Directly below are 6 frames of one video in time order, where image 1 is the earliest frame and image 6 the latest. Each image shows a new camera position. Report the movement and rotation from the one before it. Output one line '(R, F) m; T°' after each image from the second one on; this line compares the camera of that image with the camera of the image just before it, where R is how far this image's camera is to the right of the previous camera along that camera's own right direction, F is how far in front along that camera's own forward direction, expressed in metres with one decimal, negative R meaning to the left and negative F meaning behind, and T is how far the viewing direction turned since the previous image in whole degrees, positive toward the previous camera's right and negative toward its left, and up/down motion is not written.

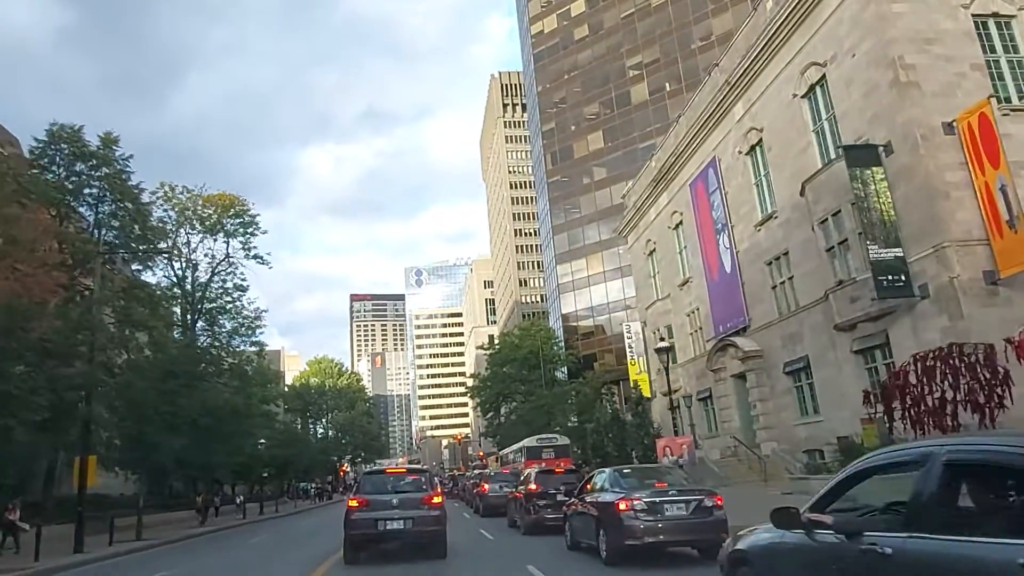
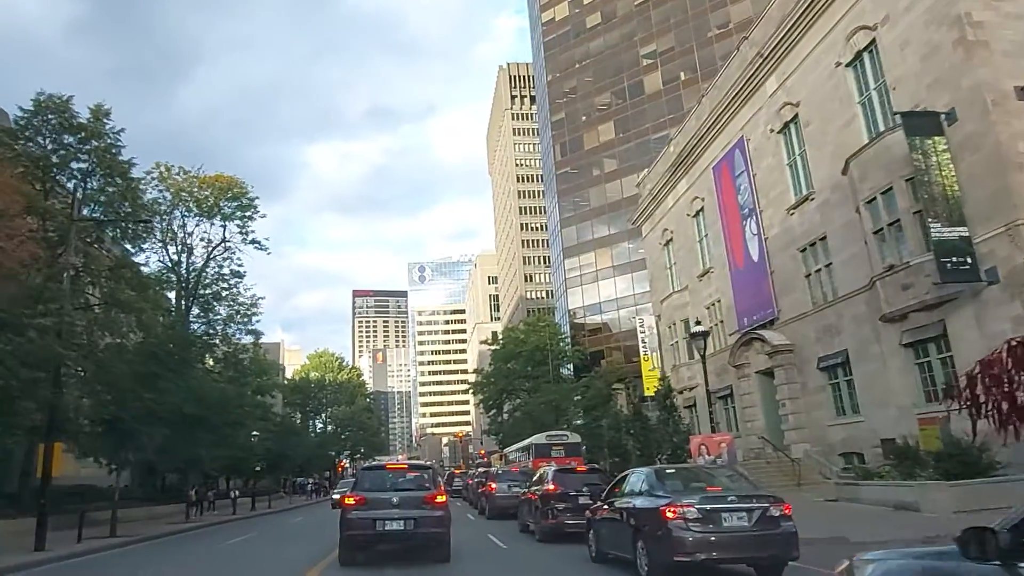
(-0.3, +2.2) m; 0°
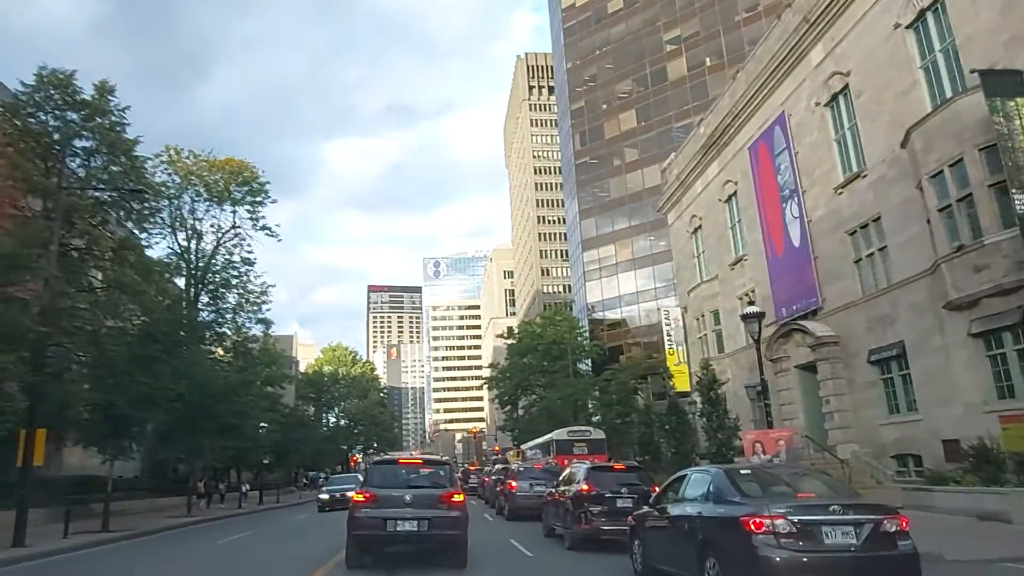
(-0.2, +2.0) m; -1°
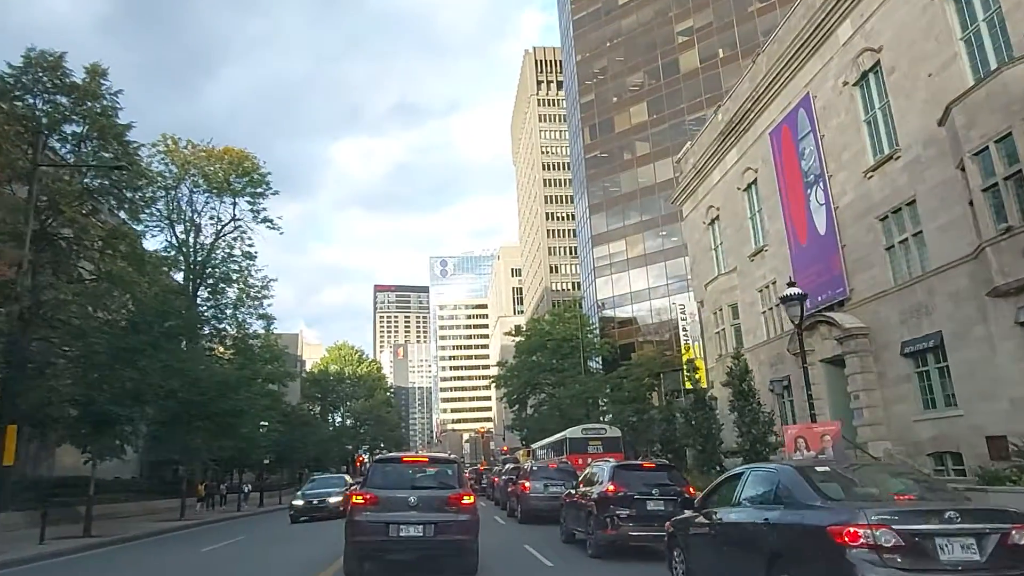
(-0.1, +1.3) m; -1°
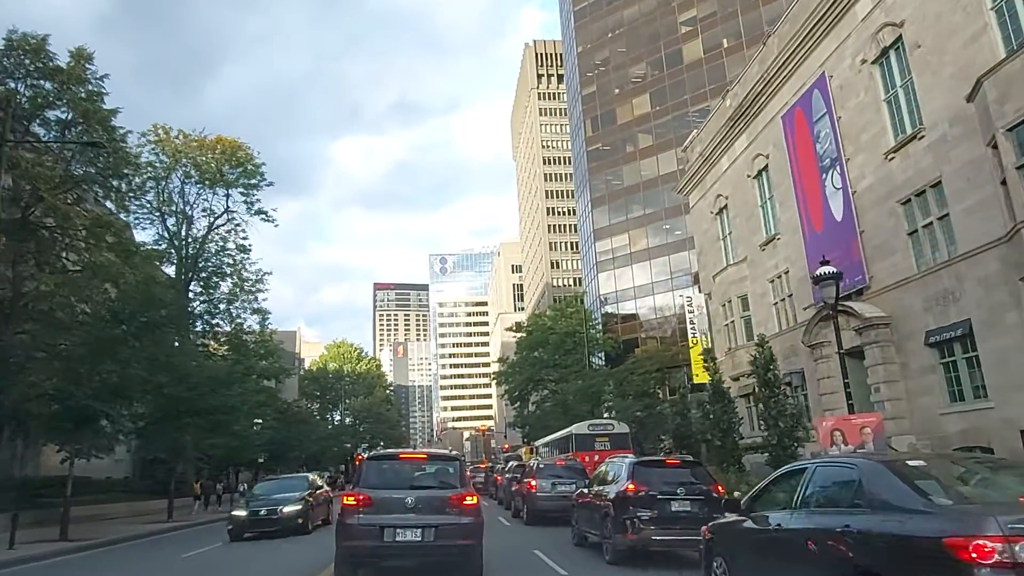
(-0.1, +1.1) m; 0°
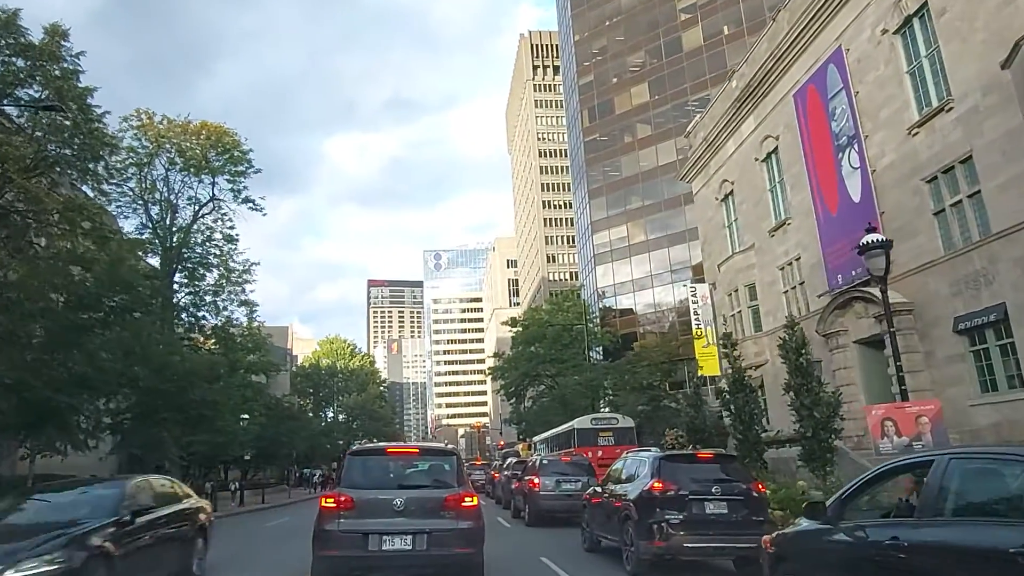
(-0.1, +1.4) m; 0°
